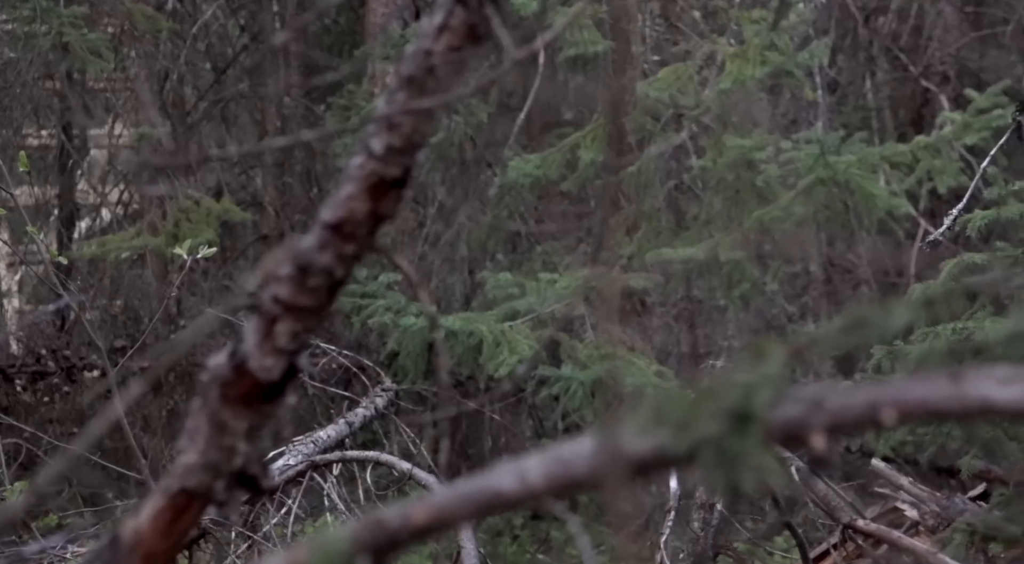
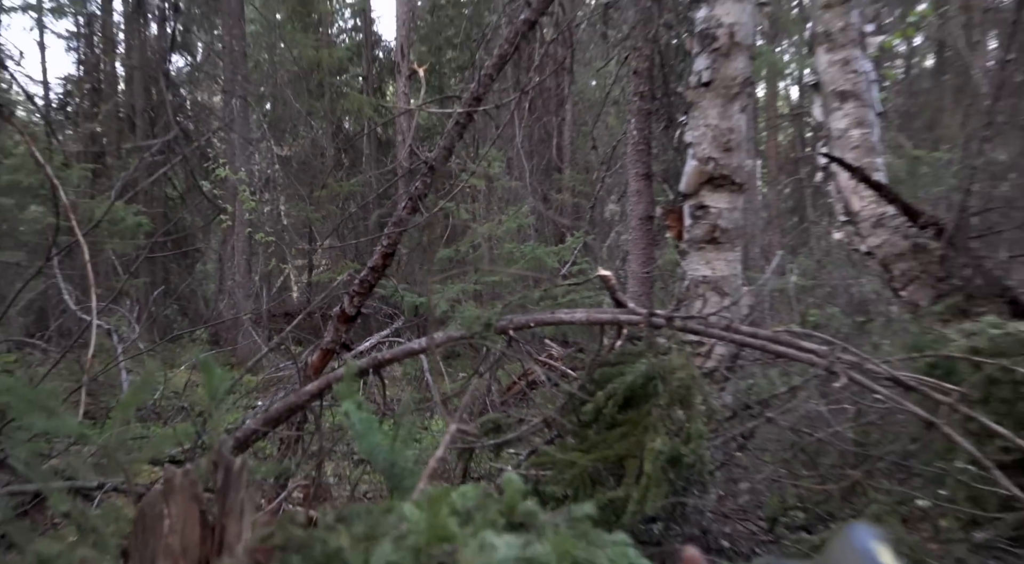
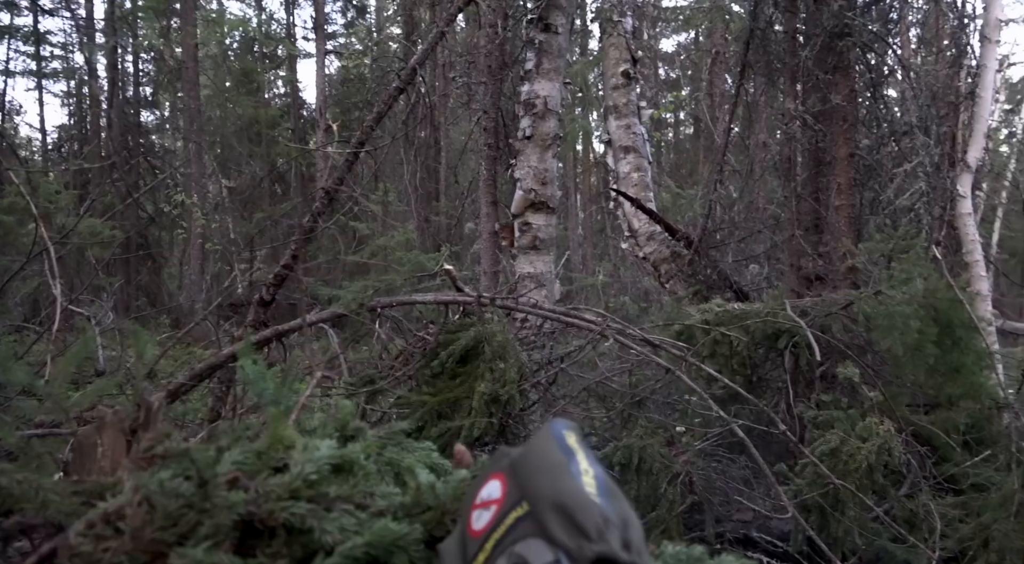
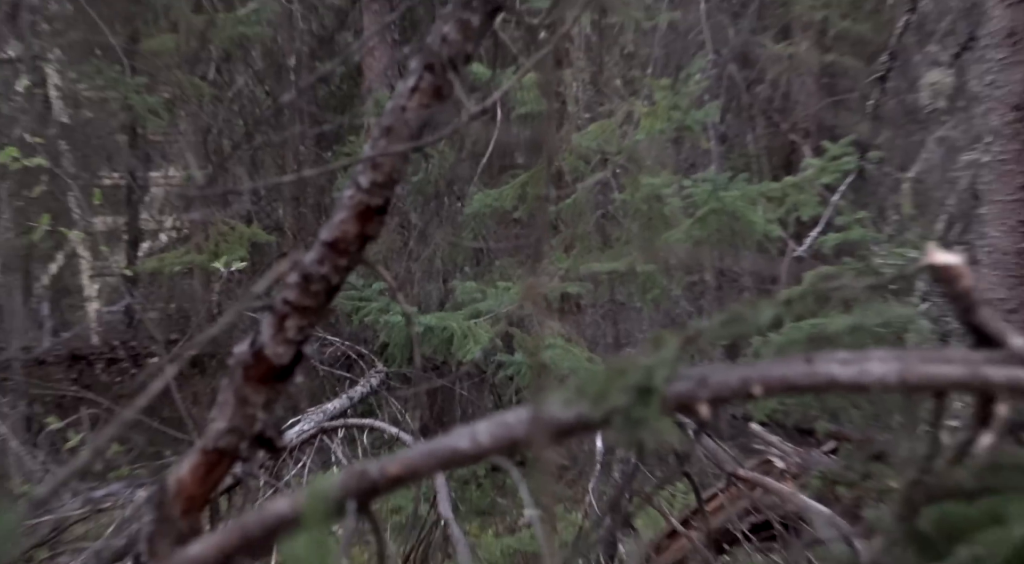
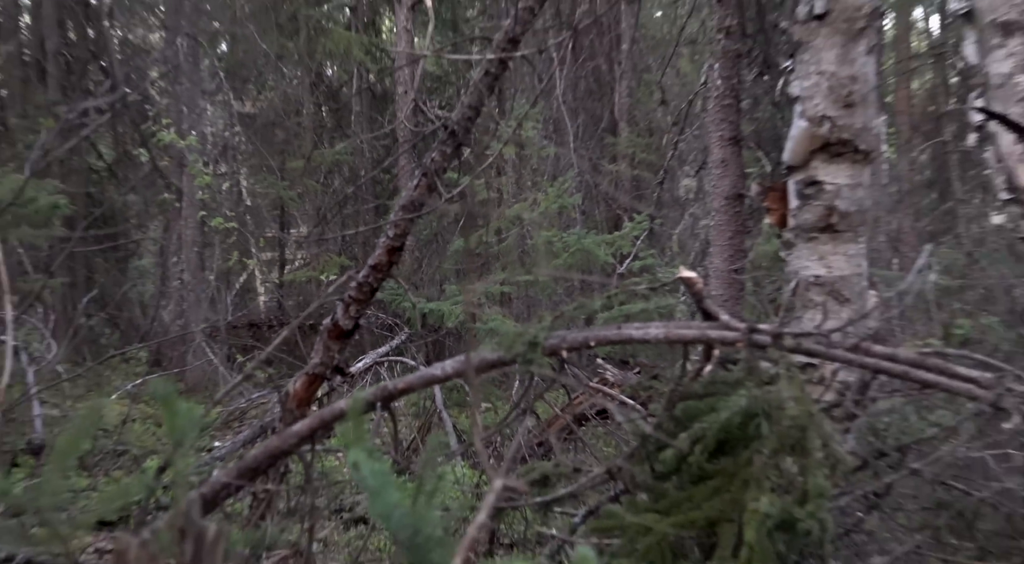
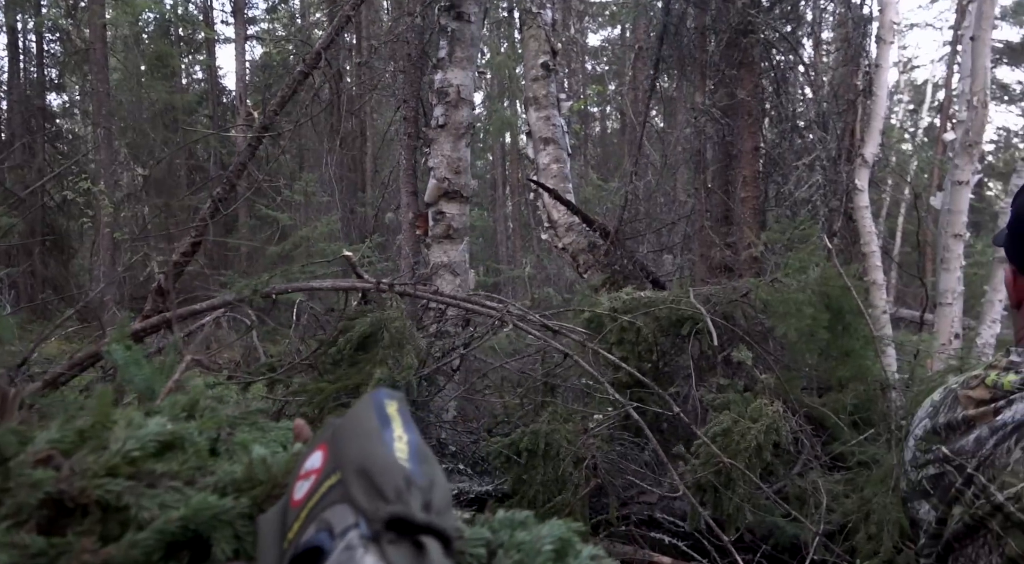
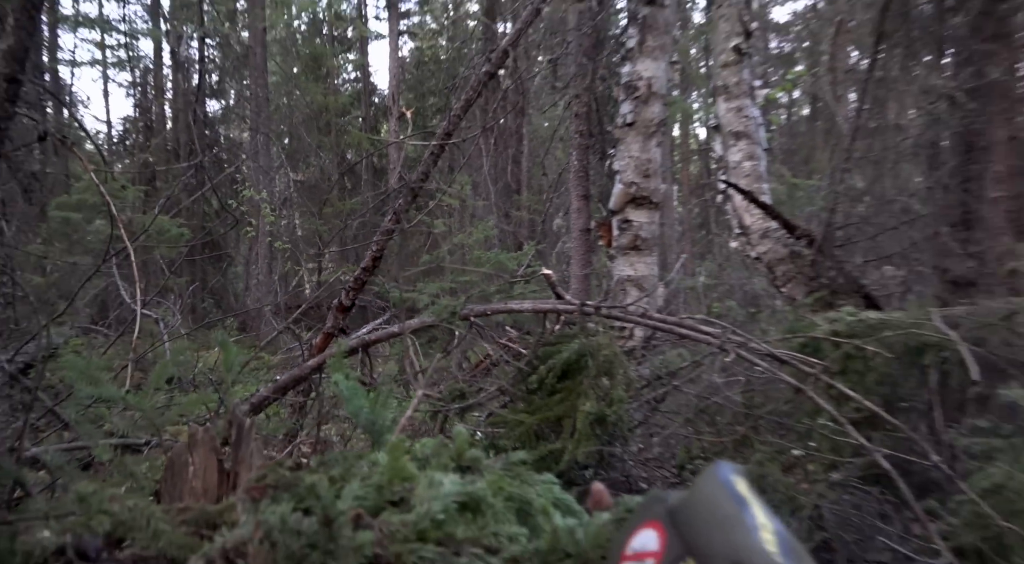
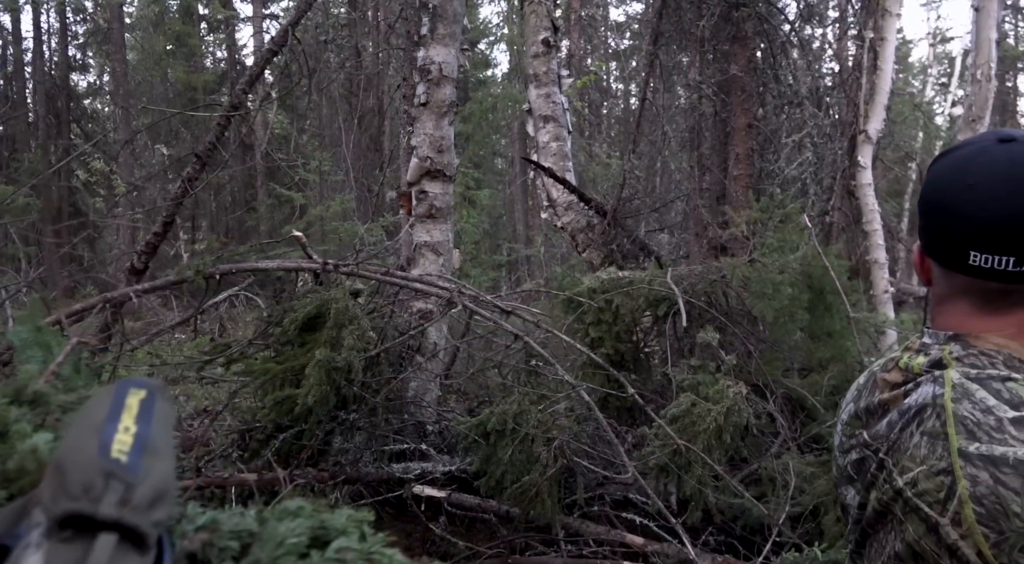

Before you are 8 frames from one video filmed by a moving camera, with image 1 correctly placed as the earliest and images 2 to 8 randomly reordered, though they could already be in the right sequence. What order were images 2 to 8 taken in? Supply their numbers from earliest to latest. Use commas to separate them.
4, 5, 2, 7, 3, 6, 8
